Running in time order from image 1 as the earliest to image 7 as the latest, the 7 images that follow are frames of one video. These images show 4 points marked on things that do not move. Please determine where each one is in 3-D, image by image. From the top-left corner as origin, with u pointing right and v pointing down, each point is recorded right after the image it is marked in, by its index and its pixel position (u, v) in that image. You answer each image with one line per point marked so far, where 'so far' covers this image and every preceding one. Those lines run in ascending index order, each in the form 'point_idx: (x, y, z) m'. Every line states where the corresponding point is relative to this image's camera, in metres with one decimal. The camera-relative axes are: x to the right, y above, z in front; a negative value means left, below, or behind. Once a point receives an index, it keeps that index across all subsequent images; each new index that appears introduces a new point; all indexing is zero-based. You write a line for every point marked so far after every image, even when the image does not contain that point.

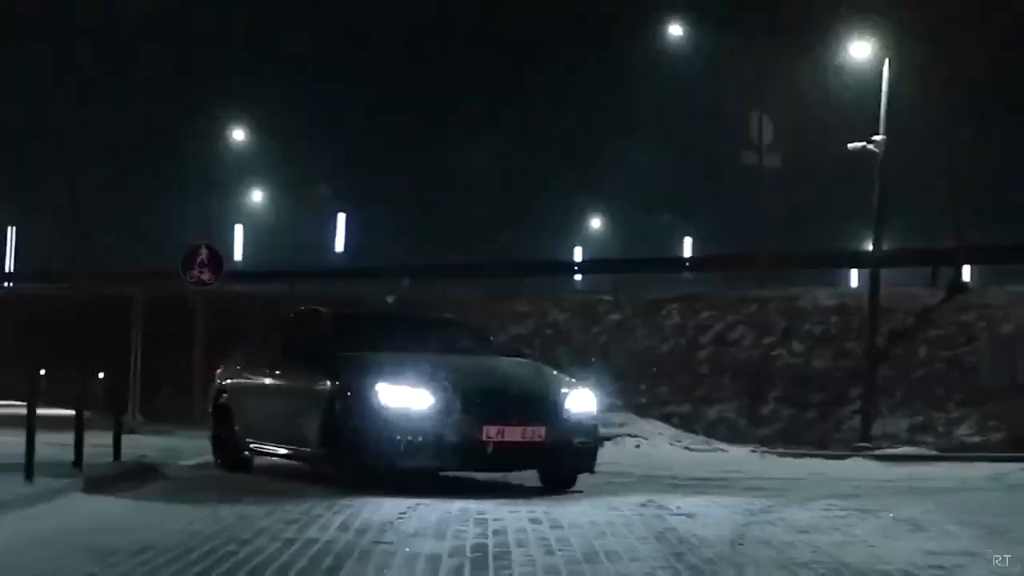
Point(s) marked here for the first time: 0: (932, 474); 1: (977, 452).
0: (+3.3, -1.5, +12.8) m
1: (+4.0, -1.4, +14.7) m
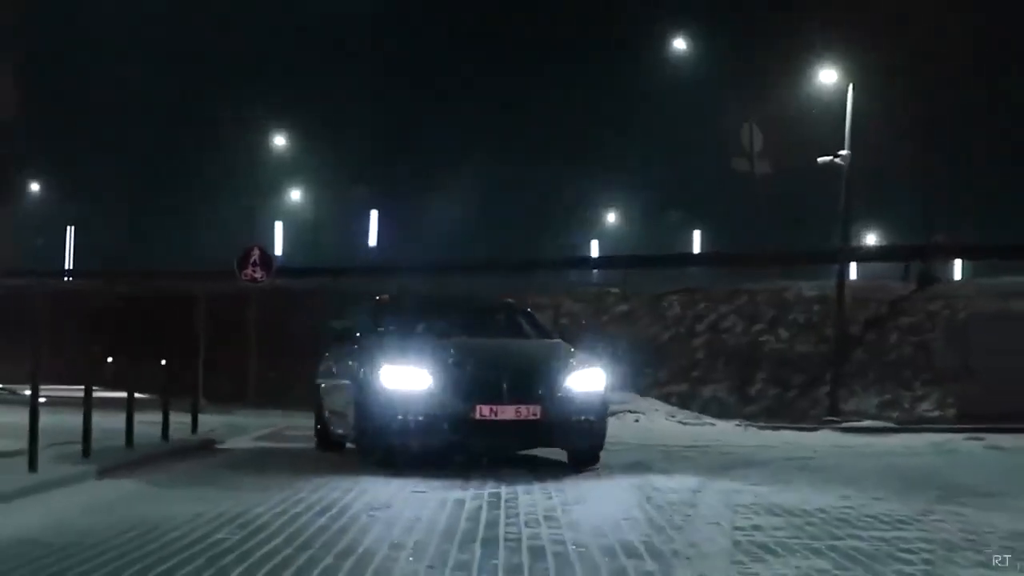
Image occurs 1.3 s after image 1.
0: (+3.4, -1.4, +14.9) m
1: (+4.2, -1.4, +16.9) m
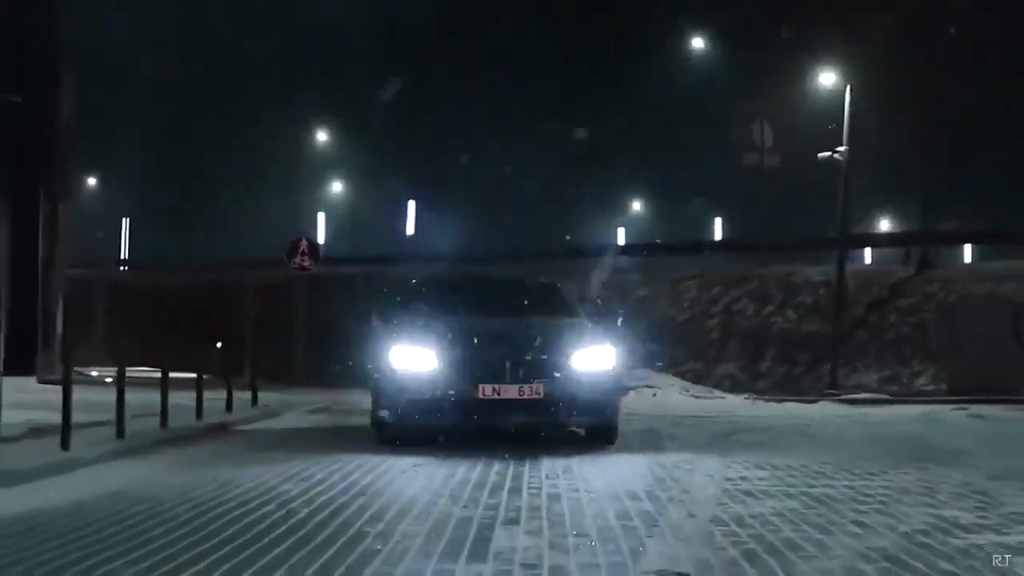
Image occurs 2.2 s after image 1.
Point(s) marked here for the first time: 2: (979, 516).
0: (+3.7, -1.3, +16.4) m
1: (+4.5, -1.2, +18.3) m
2: (+2.5, -1.2, +8.7) m
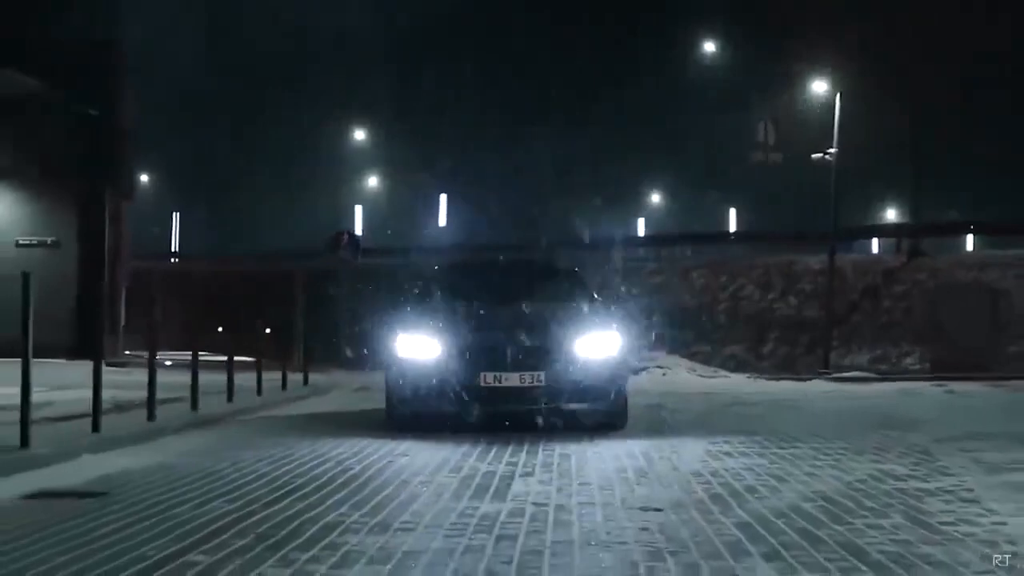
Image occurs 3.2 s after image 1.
0: (+4.0, -1.1, +18.2) m
1: (+4.8, -1.0, +20.2) m
2: (+2.6, -1.1, +10.6) m
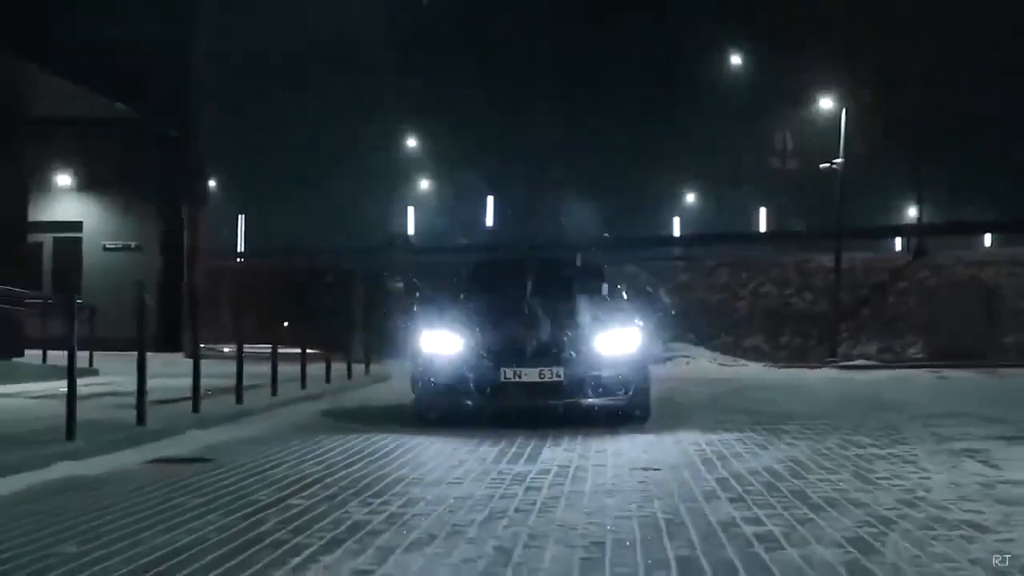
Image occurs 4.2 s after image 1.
0: (+4.4, -1.1, +20.3) m
1: (+5.3, -1.0, +22.3) m
2: (+2.8, -1.2, +12.7) m
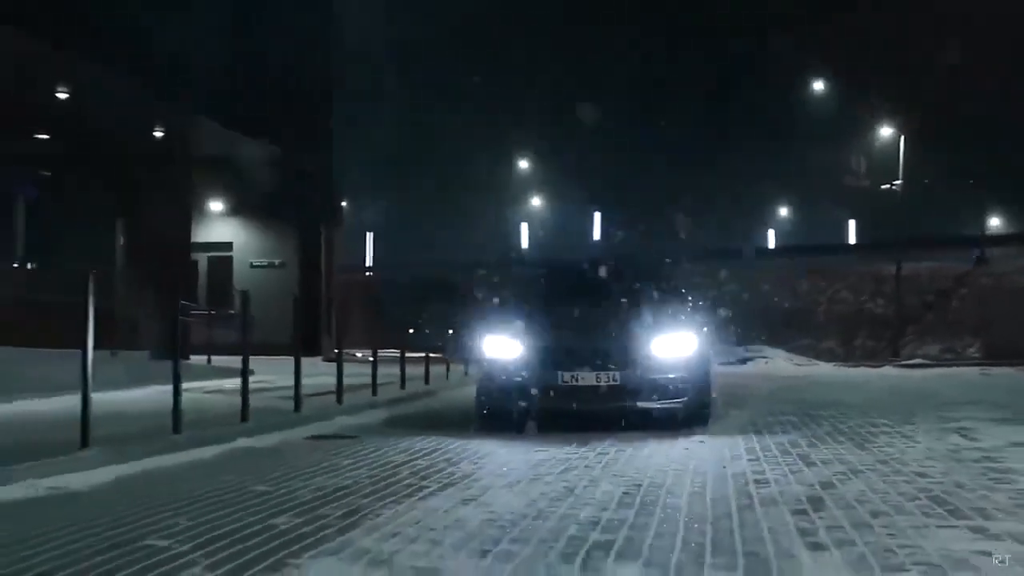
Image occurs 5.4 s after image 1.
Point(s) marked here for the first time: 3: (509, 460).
0: (+5.8, -1.2, +23.0) m
1: (+6.8, -1.1, +24.8) m
2: (+3.6, -1.2, +15.5) m
3: (0.0, -1.3, +12.9) m
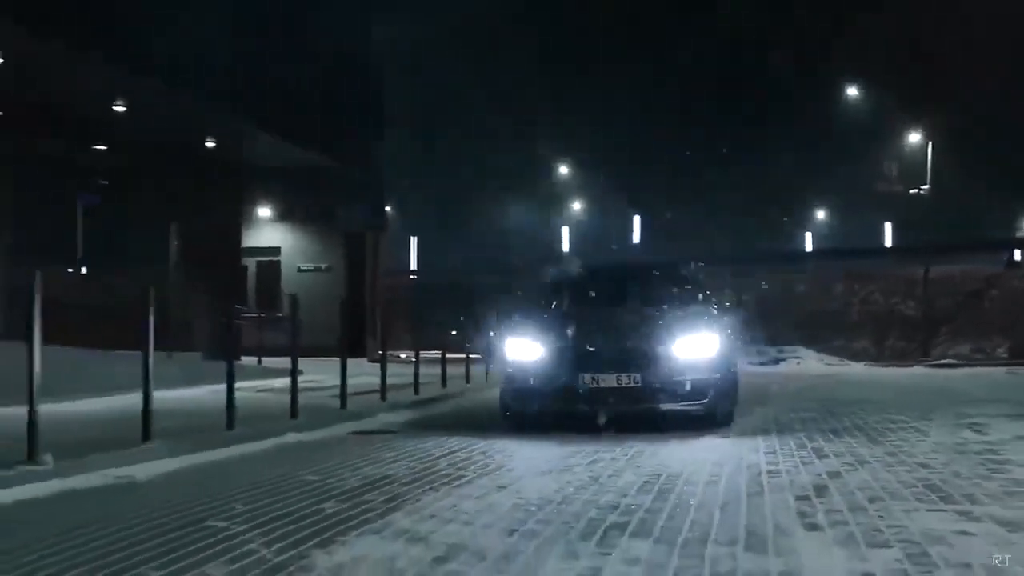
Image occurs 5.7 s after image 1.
0: (+6.3, -1.2, +23.7) m
1: (+7.4, -1.1, +25.5) m
2: (+3.9, -1.3, +16.3) m
3: (+0.3, -1.4, +13.7) m
